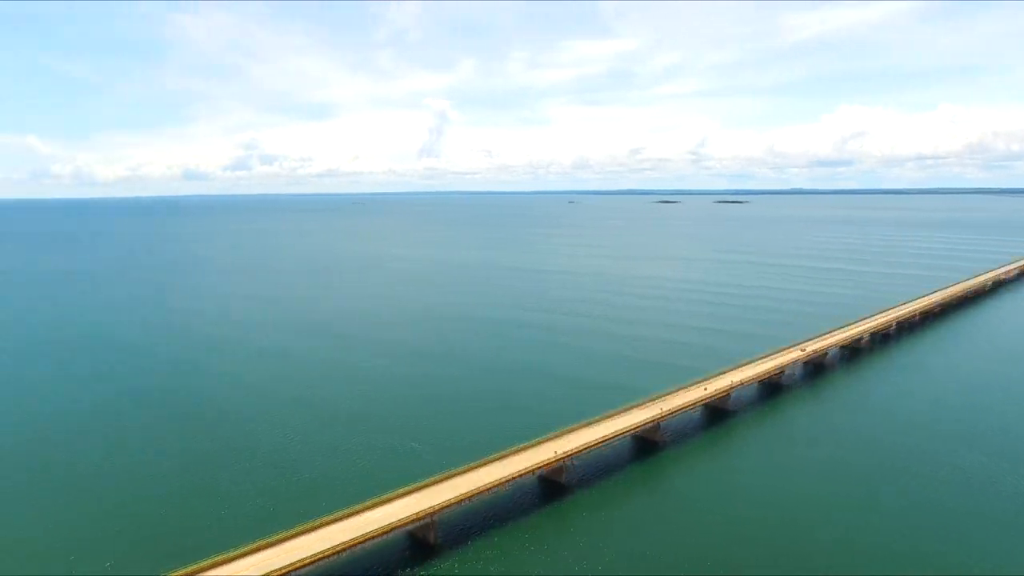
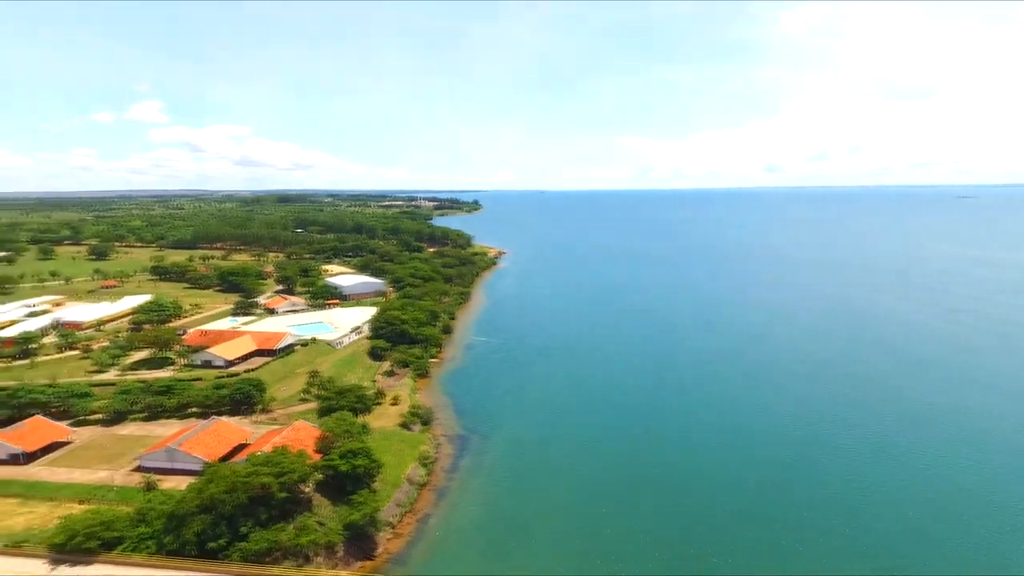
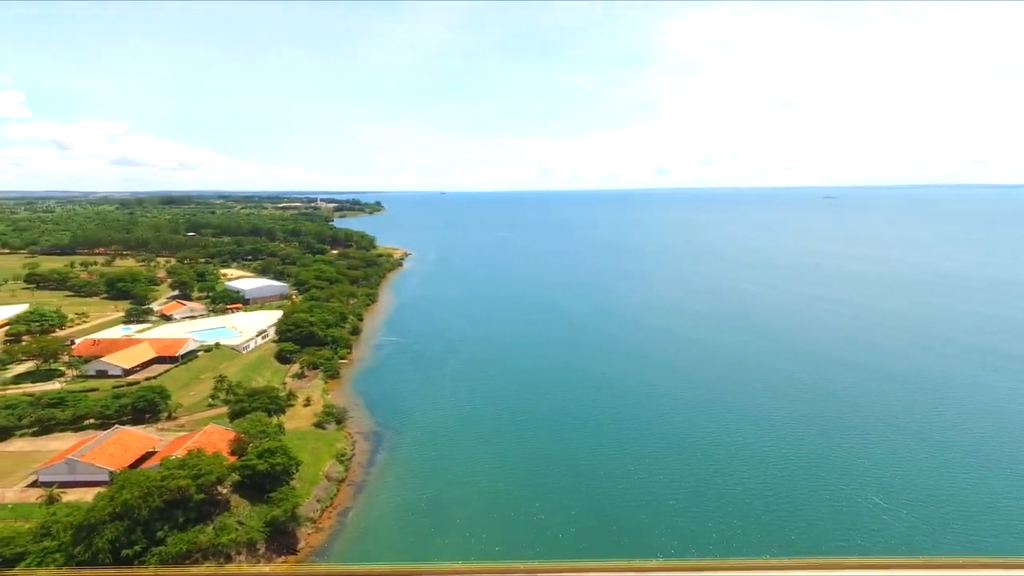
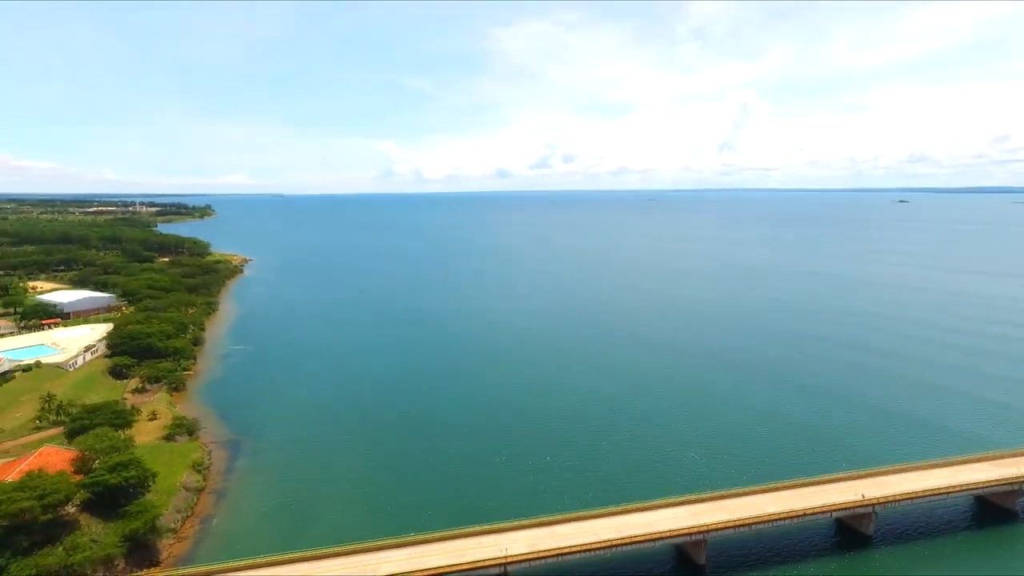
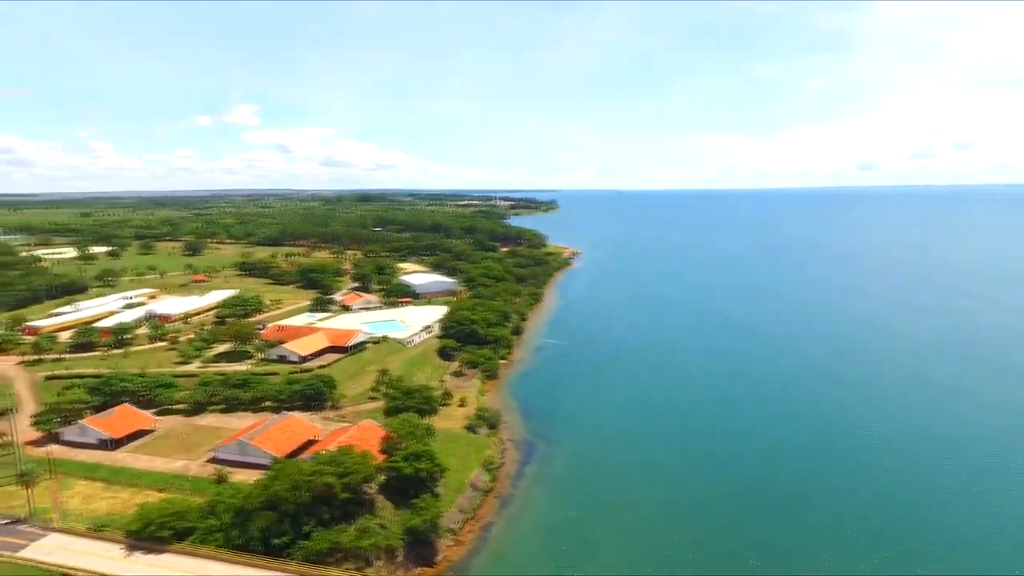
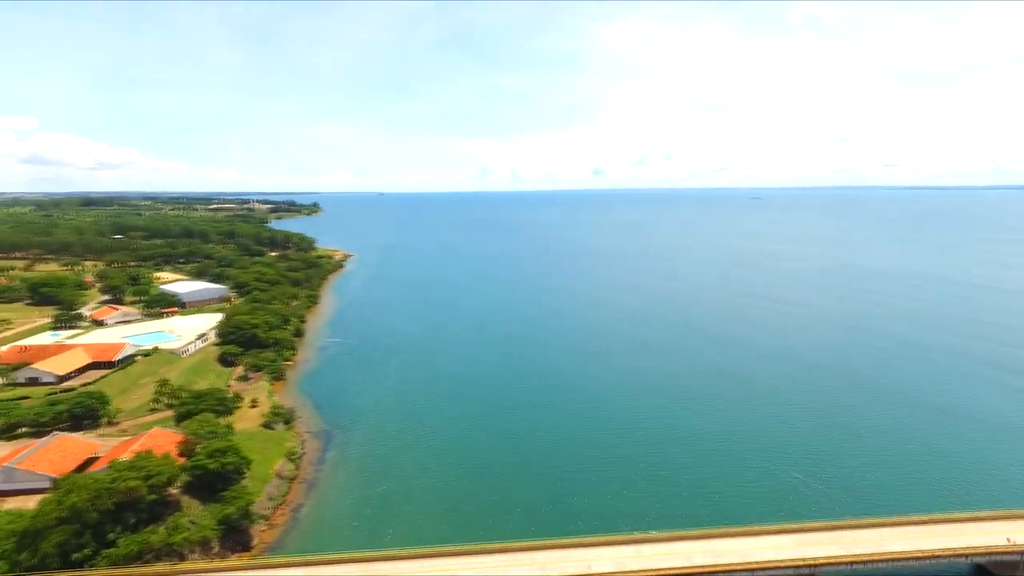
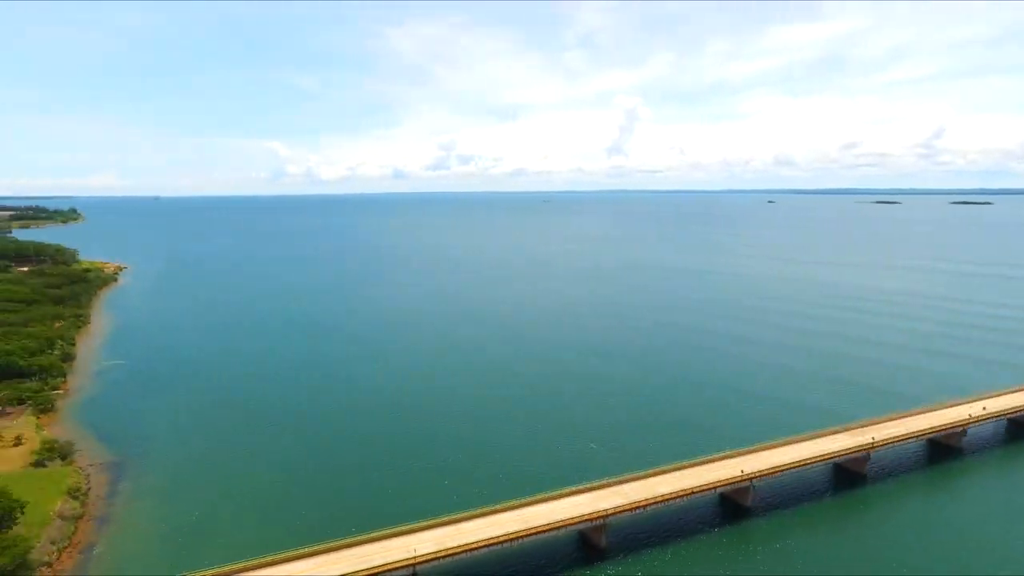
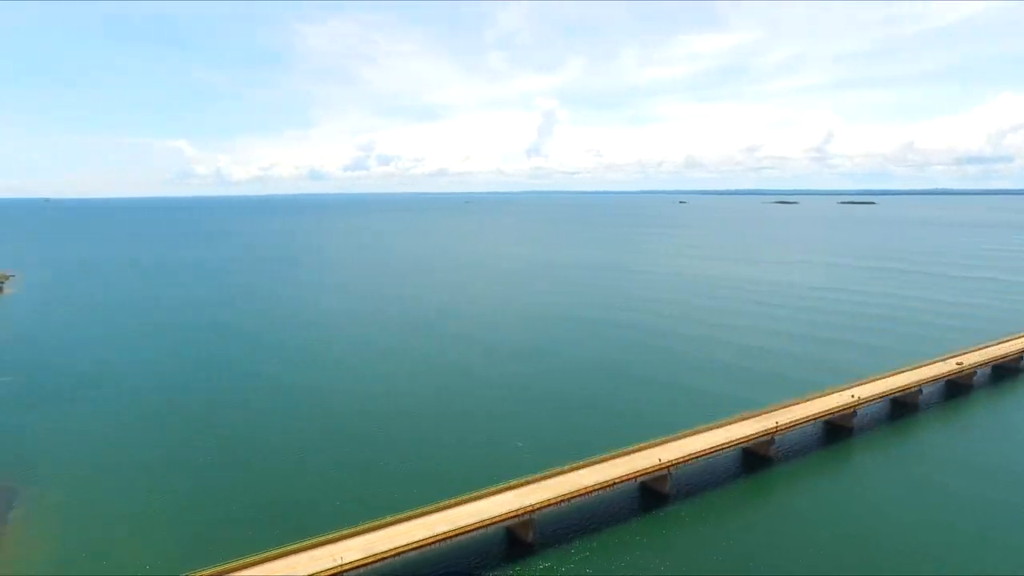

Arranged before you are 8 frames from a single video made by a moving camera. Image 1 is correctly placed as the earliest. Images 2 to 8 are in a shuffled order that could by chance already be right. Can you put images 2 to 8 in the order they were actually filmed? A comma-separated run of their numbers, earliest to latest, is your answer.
8, 7, 4, 6, 3, 2, 5
